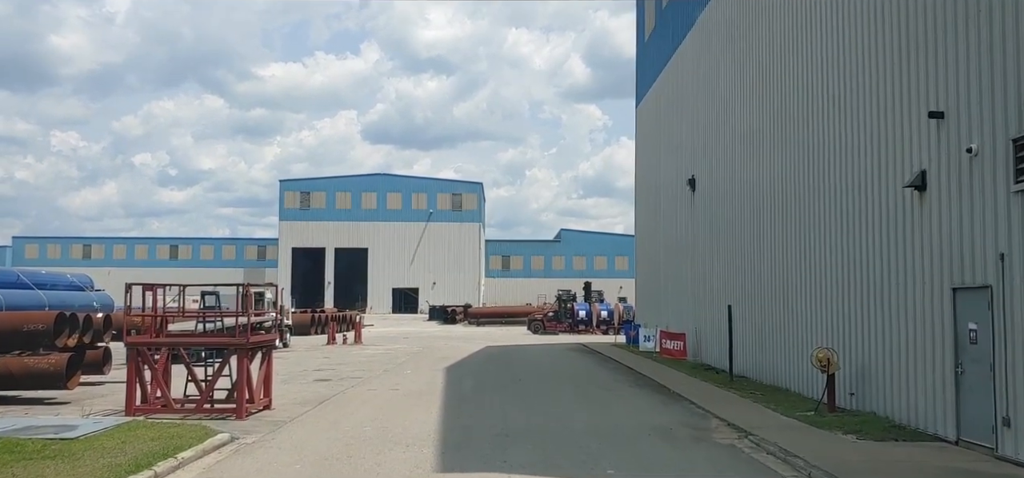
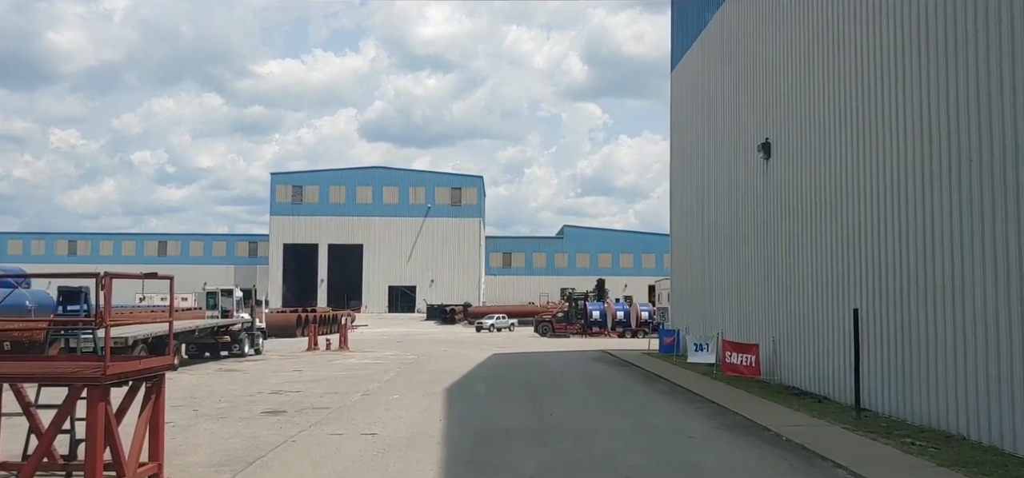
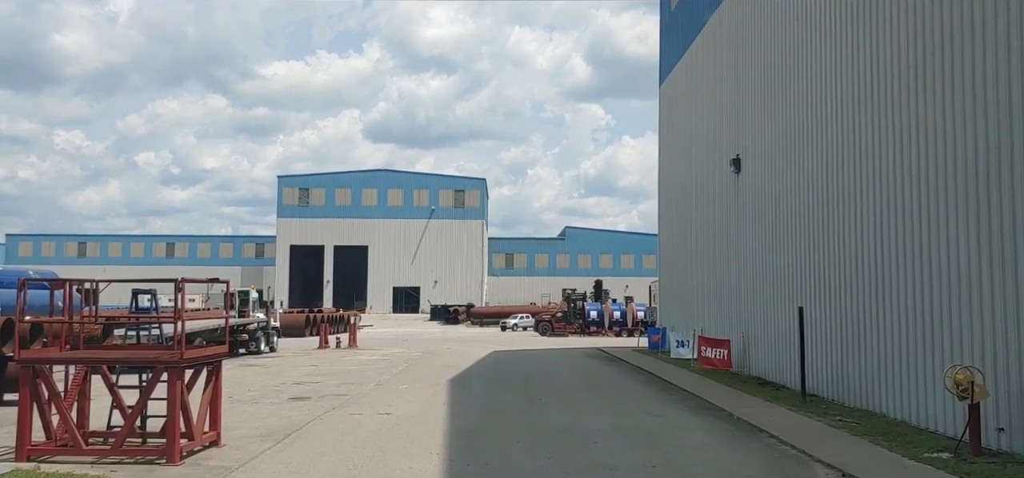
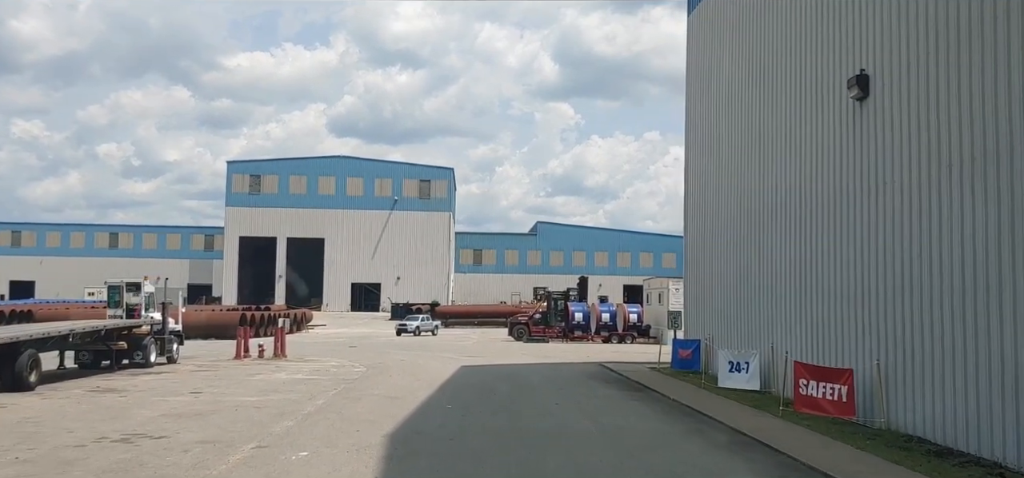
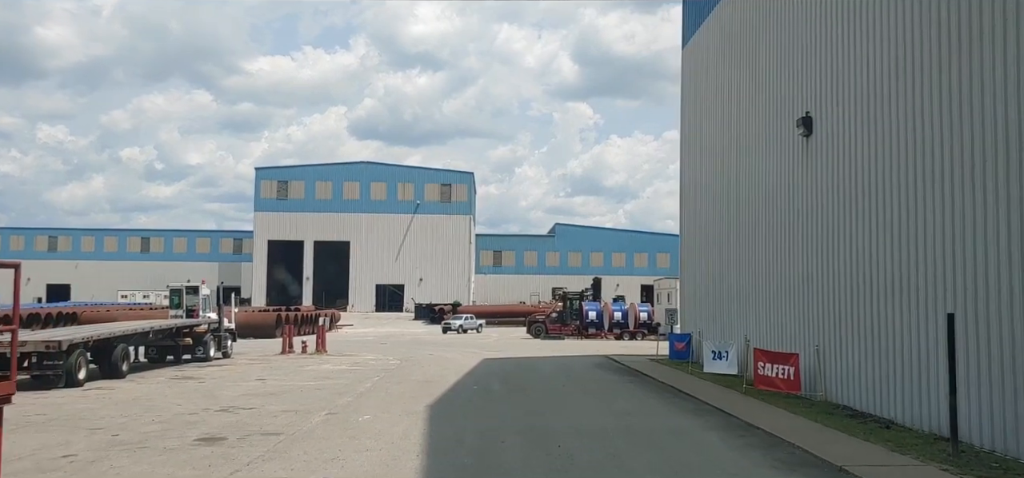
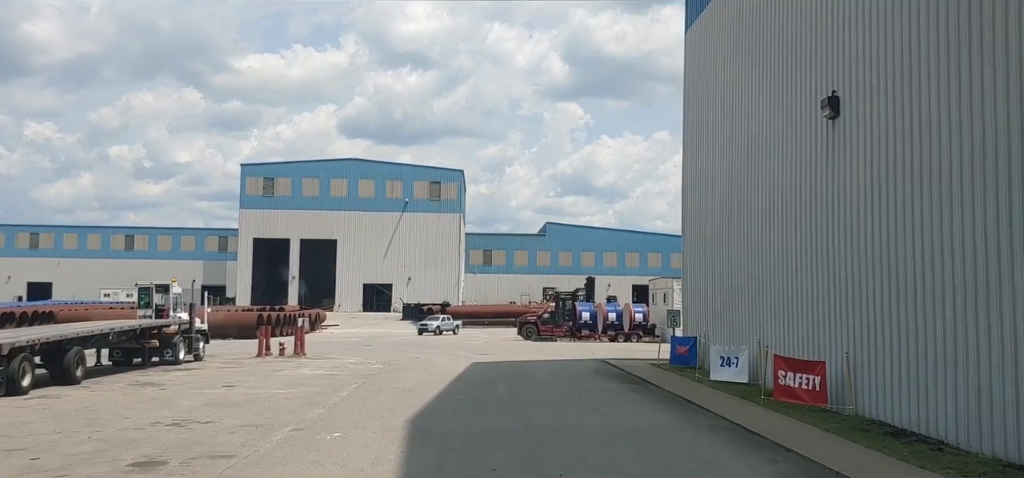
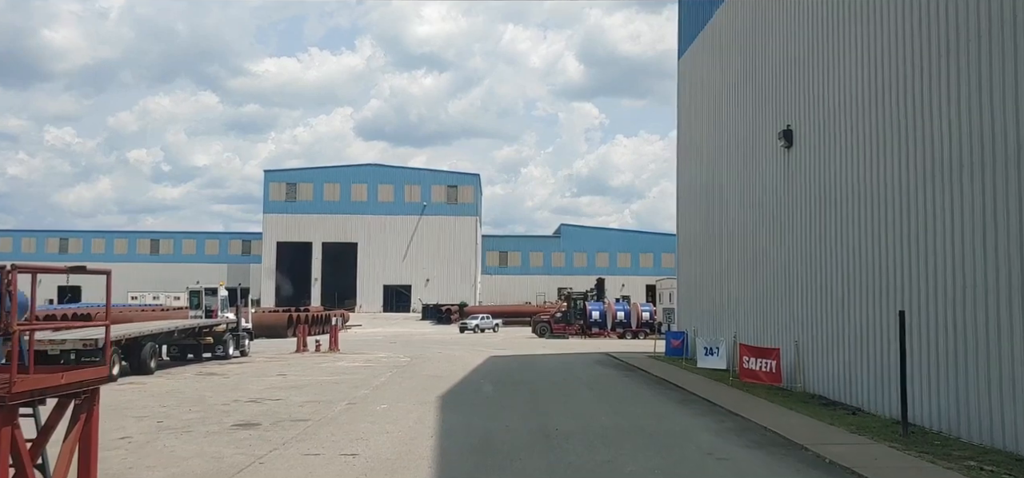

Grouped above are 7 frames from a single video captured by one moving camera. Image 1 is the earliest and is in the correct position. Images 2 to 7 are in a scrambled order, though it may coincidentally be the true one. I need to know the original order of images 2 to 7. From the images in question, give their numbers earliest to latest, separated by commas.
3, 2, 7, 5, 6, 4
